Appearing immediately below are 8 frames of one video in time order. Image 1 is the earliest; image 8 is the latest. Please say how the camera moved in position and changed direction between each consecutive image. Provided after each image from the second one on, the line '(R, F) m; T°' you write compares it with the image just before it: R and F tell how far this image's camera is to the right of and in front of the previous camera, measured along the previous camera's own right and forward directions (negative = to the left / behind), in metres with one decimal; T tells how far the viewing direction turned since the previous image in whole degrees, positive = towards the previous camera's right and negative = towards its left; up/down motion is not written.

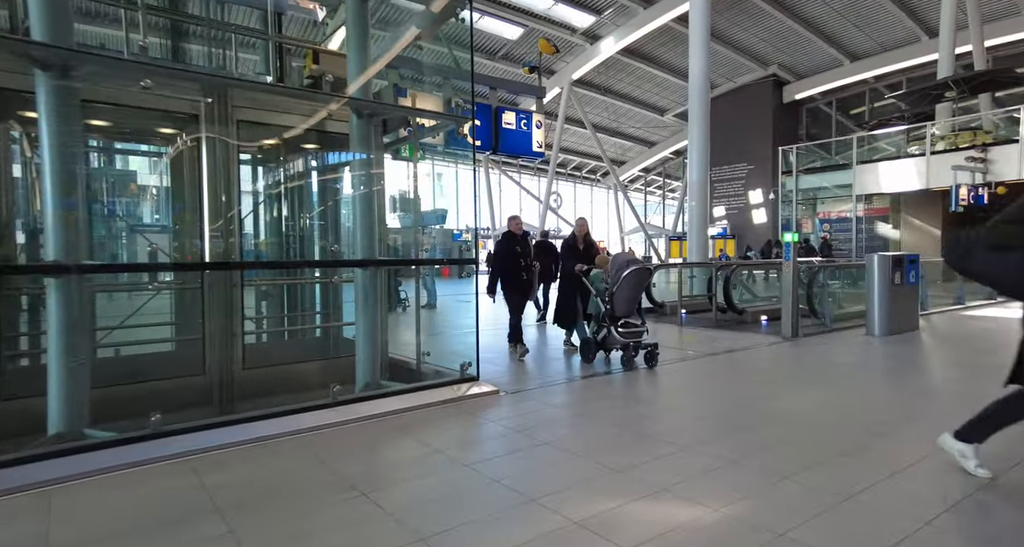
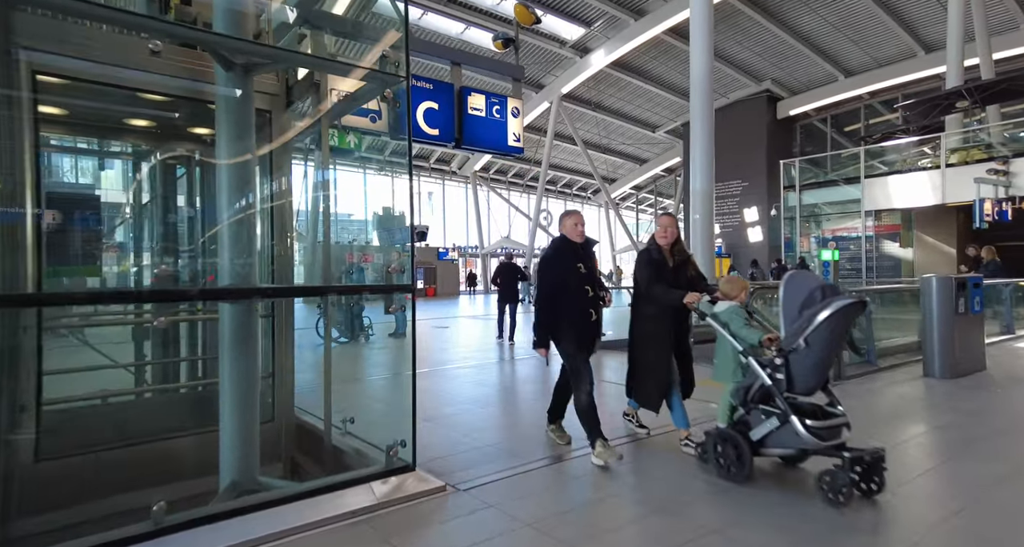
(+0.1, +1.0) m; +1°
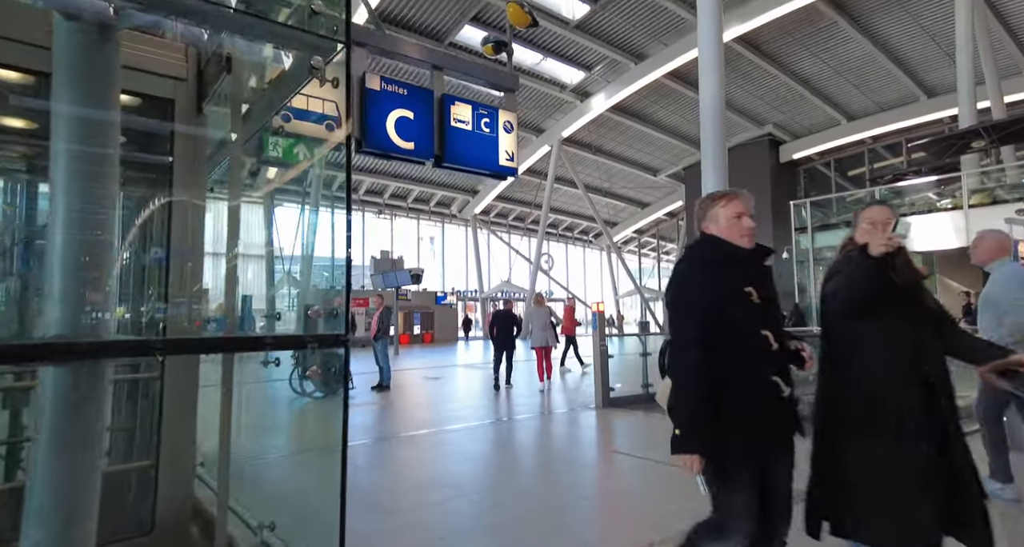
(0.0, +0.6) m; 0°
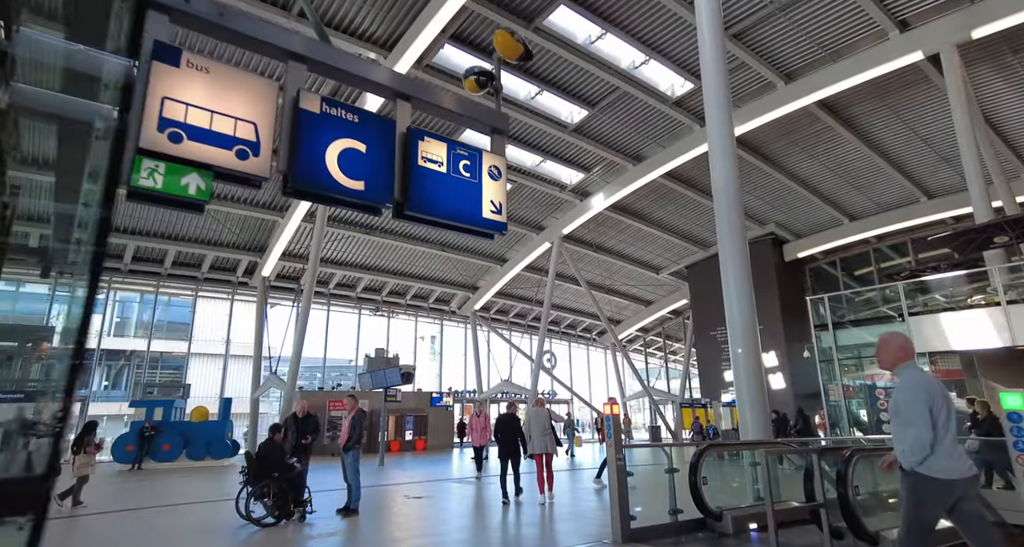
(+0.1, +0.8) m; 0°
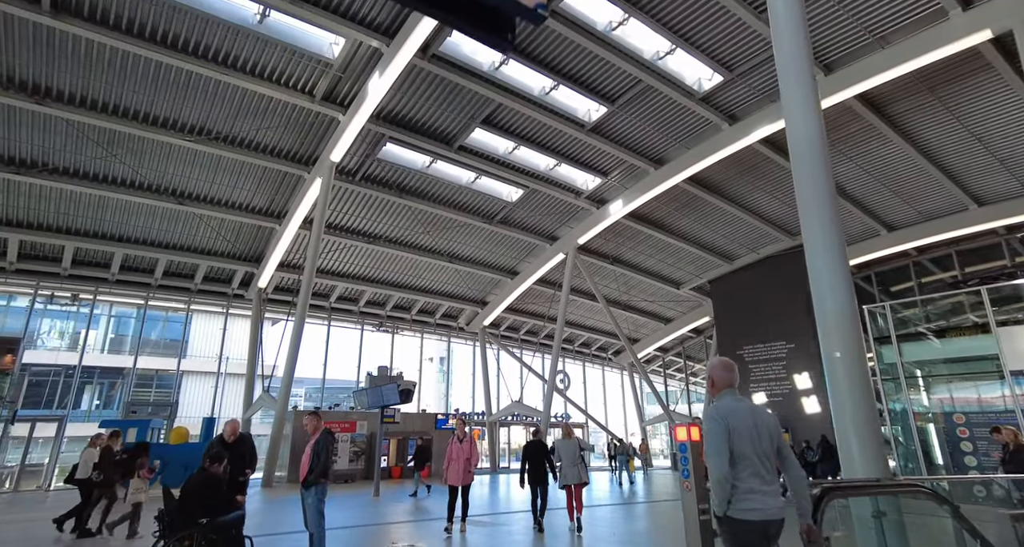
(-0.1, +1.3) m; -1°
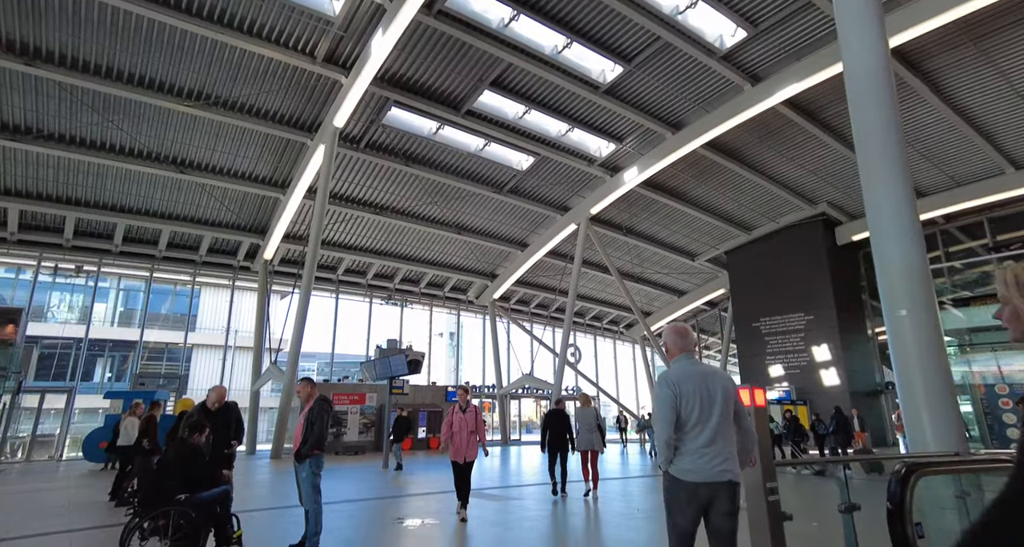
(0.0, +0.5) m; -1°
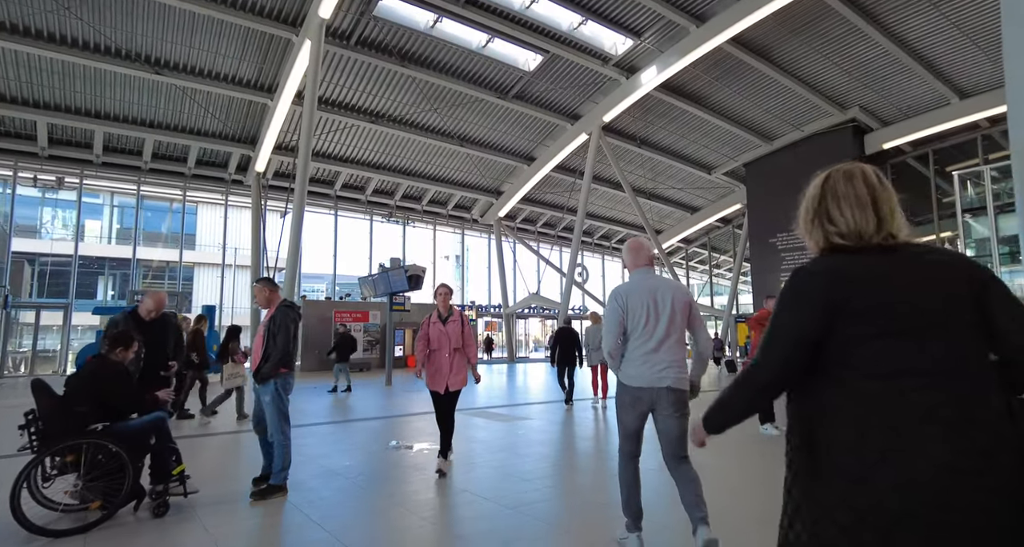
(0.0, +0.8) m; -1°
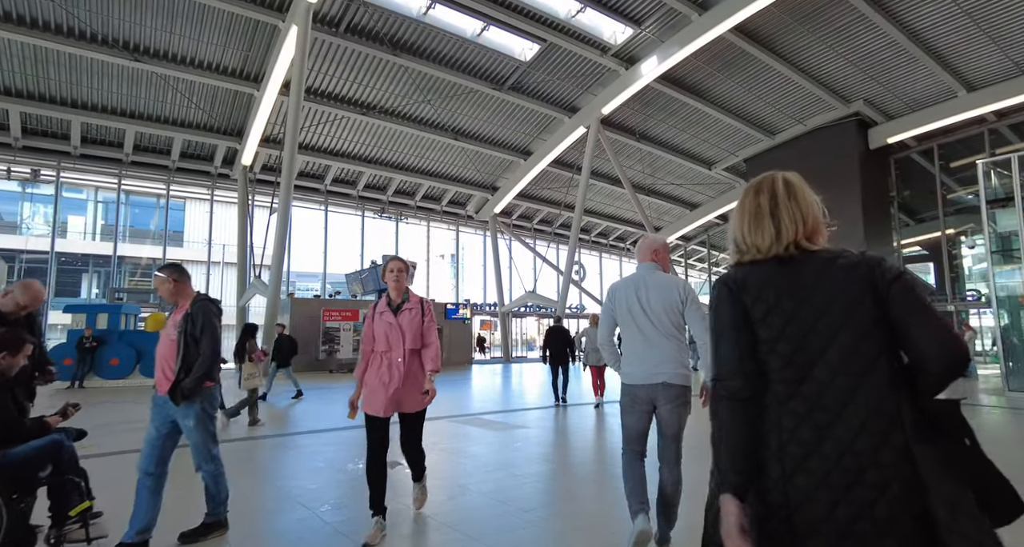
(0.0, +0.5) m; 0°
